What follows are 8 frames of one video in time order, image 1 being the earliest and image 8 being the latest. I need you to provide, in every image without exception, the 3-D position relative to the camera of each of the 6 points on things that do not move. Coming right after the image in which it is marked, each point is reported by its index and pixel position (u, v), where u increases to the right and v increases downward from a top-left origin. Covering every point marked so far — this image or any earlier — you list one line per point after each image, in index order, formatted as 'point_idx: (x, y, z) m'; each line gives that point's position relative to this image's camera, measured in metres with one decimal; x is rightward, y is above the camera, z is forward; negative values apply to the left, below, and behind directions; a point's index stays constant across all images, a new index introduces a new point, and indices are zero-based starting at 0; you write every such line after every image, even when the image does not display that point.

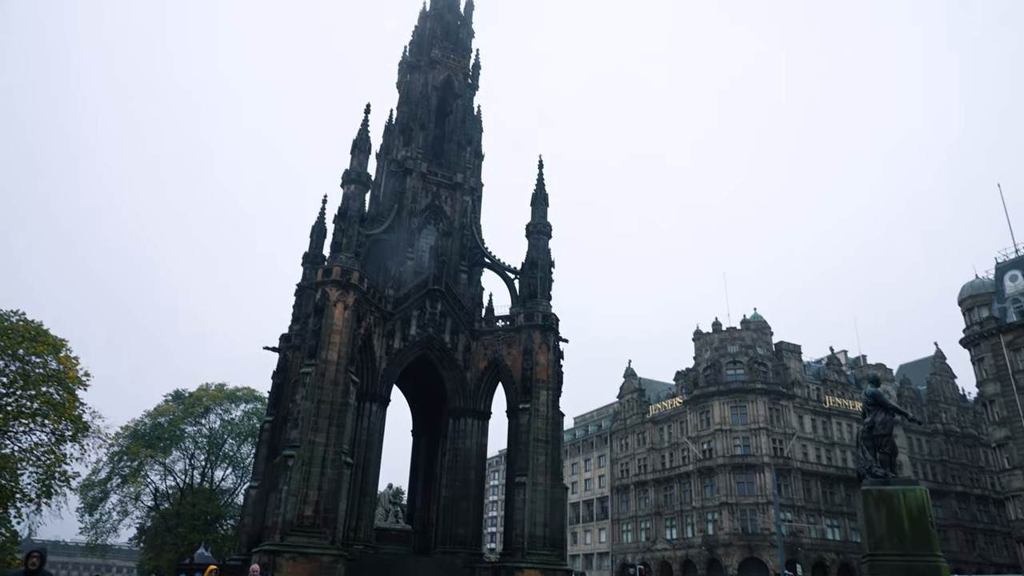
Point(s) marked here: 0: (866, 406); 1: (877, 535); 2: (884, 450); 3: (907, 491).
0: (+6.7, -2.2, +13.7) m
1: (+6.3, -4.2, +12.4) m
2: (+6.8, -2.9, +13.2) m
3: (+6.8, -3.5, +12.4) m
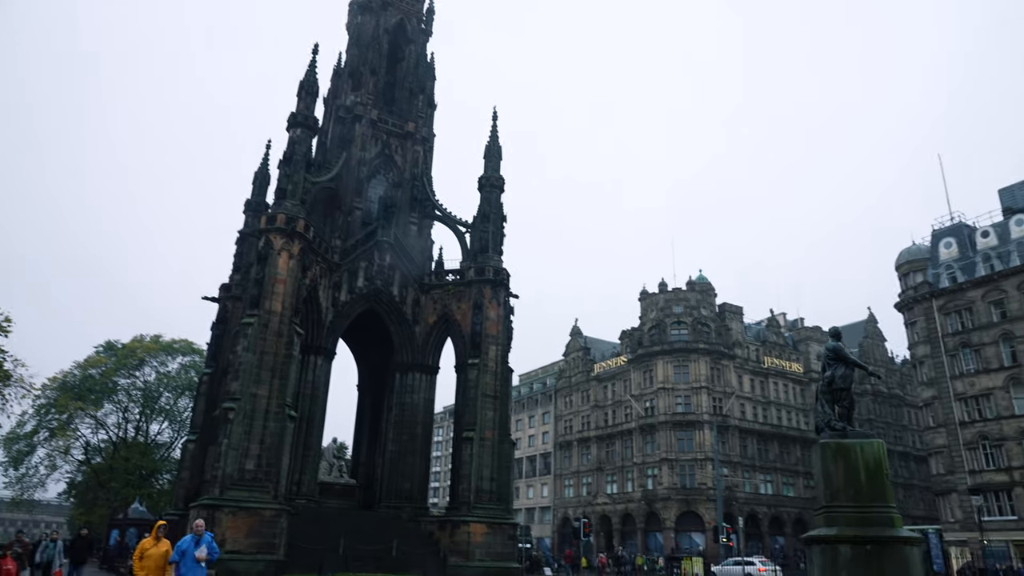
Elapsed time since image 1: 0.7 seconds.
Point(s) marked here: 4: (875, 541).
0: (+6.0, -1.4, +13.7) m
1: (+5.5, -3.4, +12.4) m
2: (+6.1, -2.1, +13.2) m
3: (+6.1, -2.7, +12.4) m
4: (+5.8, -4.1, +11.6) m
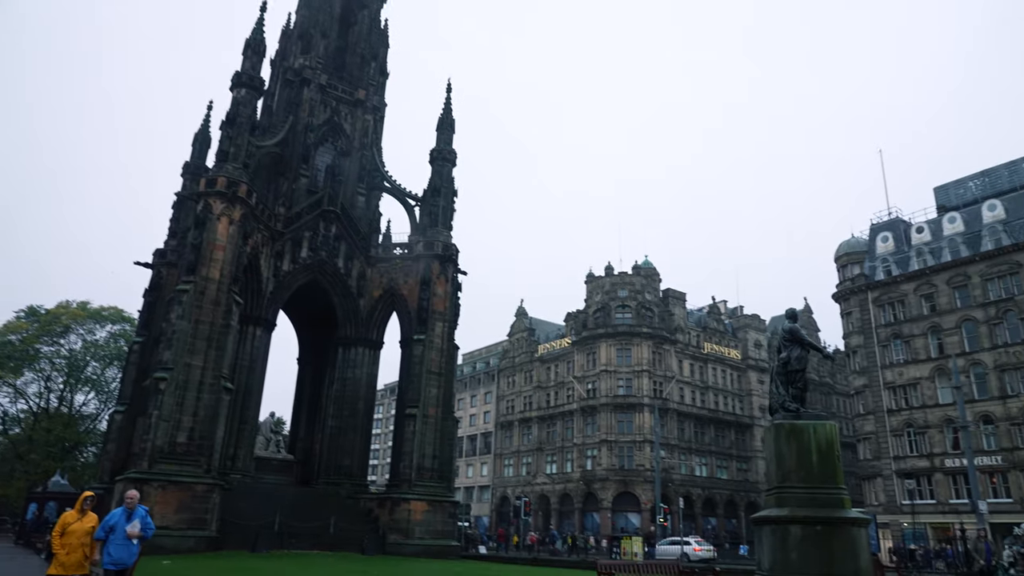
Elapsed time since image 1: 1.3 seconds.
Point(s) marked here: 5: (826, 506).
0: (+5.1, -1.0, +13.6) m
1: (+4.7, -3.1, +12.4) m
2: (+5.2, -1.8, +13.2) m
3: (+5.3, -2.4, +12.4) m
4: (+5.0, -3.8, +11.6) m
5: (+5.2, -3.6, +11.9) m
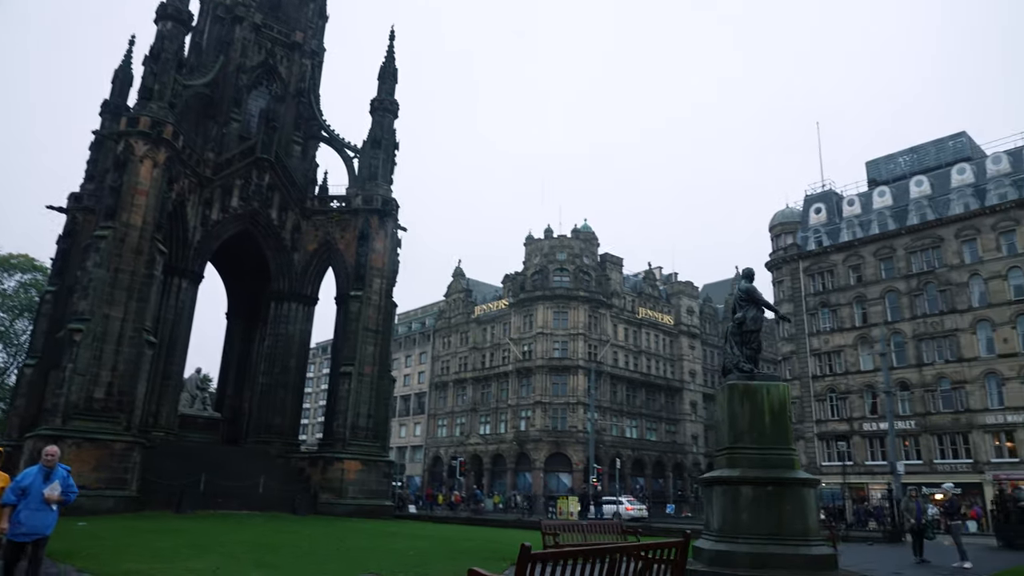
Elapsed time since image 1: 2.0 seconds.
0: (+4.2, -0.3, +13.4) m
1: (+3.8, -2.4, +12.2) m
2: (+4.3, -1.0, +13.0) m
3: (+4.4, -1.7, +12.3) m
4: (+4.2, -3.1, +11.5) m
5: (+4.3, -2.9, +11.8) m
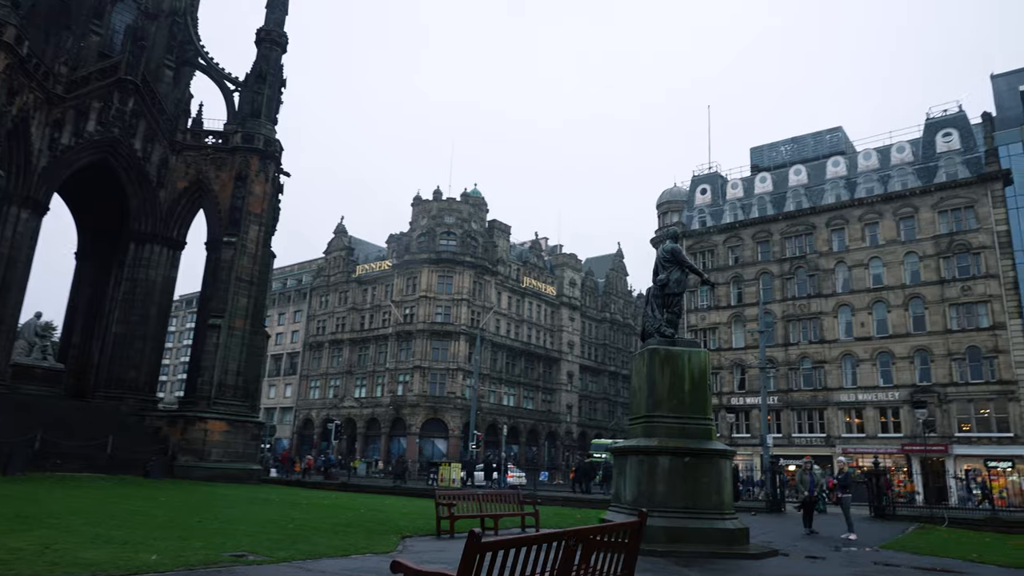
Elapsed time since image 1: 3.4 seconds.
0: (+2.6, +0.4, +12.7) m
1: (+2.3, -1.7, +11.5) m
2: (+2.7, -0.4, +12.3) m
3: (+2.9, -1.1, +11.7) m
4: (+2.8, -2.5, +10.9) m
5: (+2.8, -2.3, +11.2) m
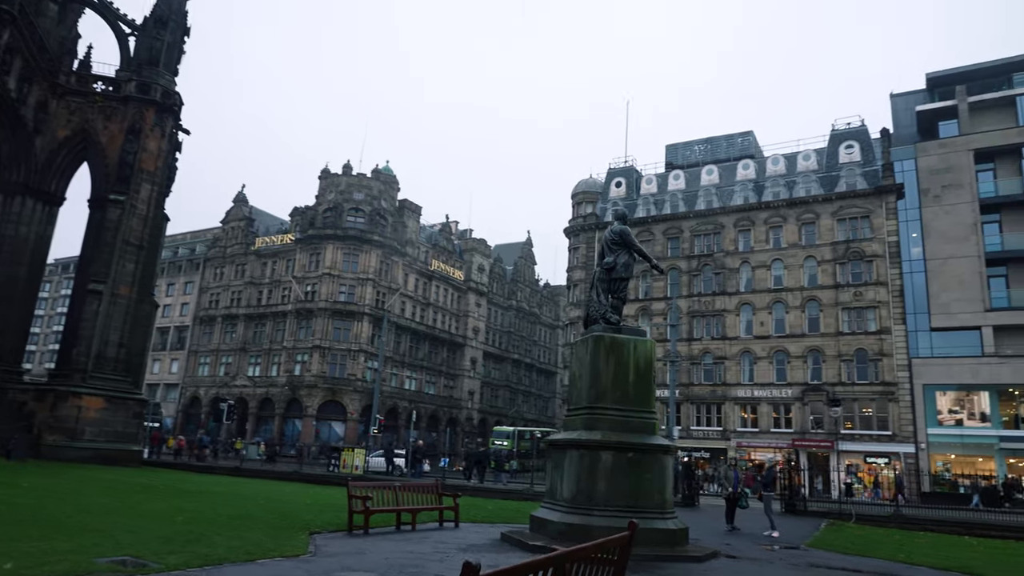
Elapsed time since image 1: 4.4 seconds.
0: (+1.6, +0.7, +11.9) m
1: (+1.3, -1.5, +10.8) m
2: (+1.7, -0.1, +11.6) m
3: (+1.9, -0.8, +11.0) m
4: (+1.8, -2.3, +10.3) m
5: (+1.8, -2.1, +10.6) m
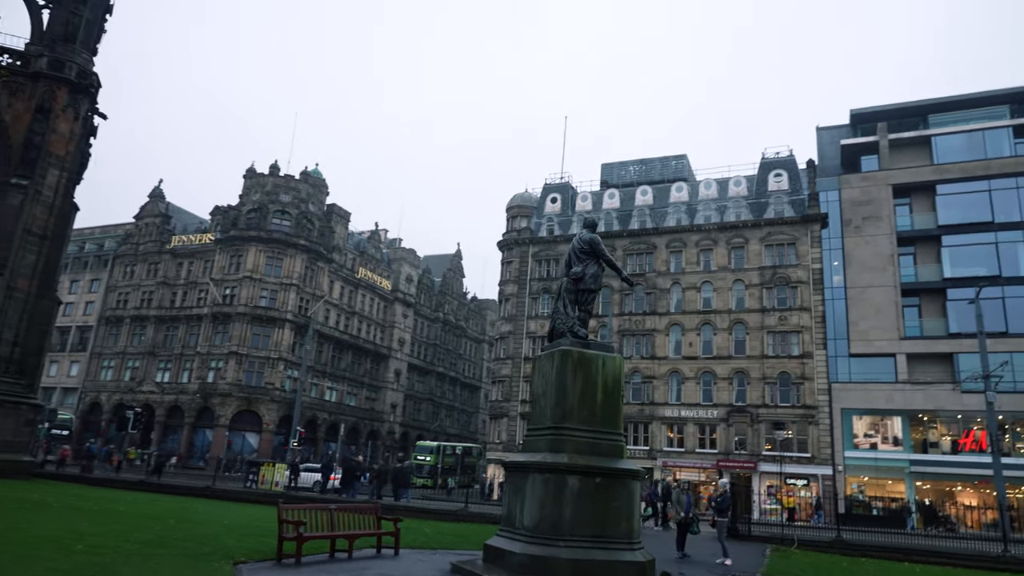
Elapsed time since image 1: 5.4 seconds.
0: (+1.0, +0.5, +11.2) m
1: (+0.7, -1.6, +10.0) m
2: (+1.1, -0.3, +10.9) m
3: (+1.4, -1.0, +10.3) m
4: (+1.2, -2.5, +9.5) m
5: (+1.3, -2.3, +9.8) m
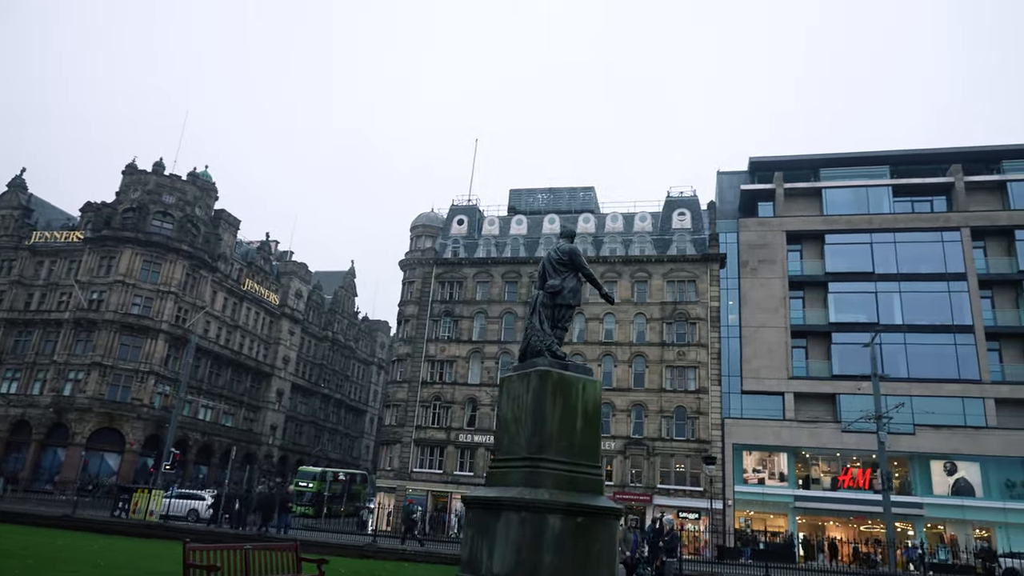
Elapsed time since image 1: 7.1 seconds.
0: (+0.5, +0.3, +10.2) m
1: (+0.4, -1.8, +8.9) m
2: (+0.6, -0.5, +9.9) m
3: (+1.0, -1.2, +9.2) m
4: (+0.9, -2.6, +8.4) m
5: (+0.9, -2.4, +8.7) m
